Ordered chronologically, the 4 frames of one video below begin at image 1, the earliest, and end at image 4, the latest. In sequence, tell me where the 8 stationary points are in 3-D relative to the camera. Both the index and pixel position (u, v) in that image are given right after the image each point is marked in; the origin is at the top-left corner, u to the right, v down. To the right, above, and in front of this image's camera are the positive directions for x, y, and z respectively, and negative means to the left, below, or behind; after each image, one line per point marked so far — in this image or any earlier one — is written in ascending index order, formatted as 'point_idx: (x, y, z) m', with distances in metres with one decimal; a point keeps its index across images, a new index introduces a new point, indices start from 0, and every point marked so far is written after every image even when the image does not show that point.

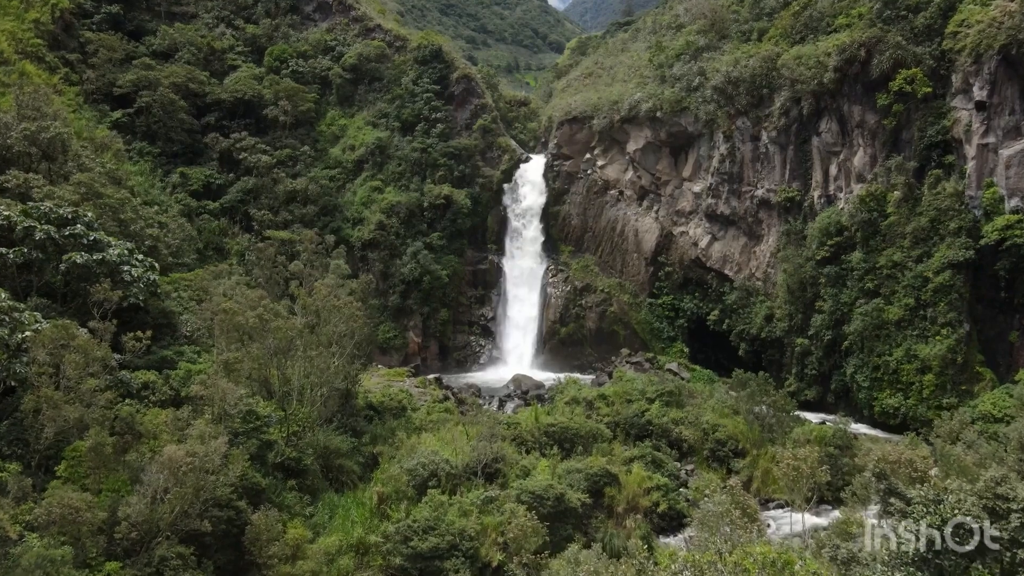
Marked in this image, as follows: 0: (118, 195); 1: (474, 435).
0: (-11.4, +2.7, +18.0) m
1: (-1.0, -3.7, +15.4) m
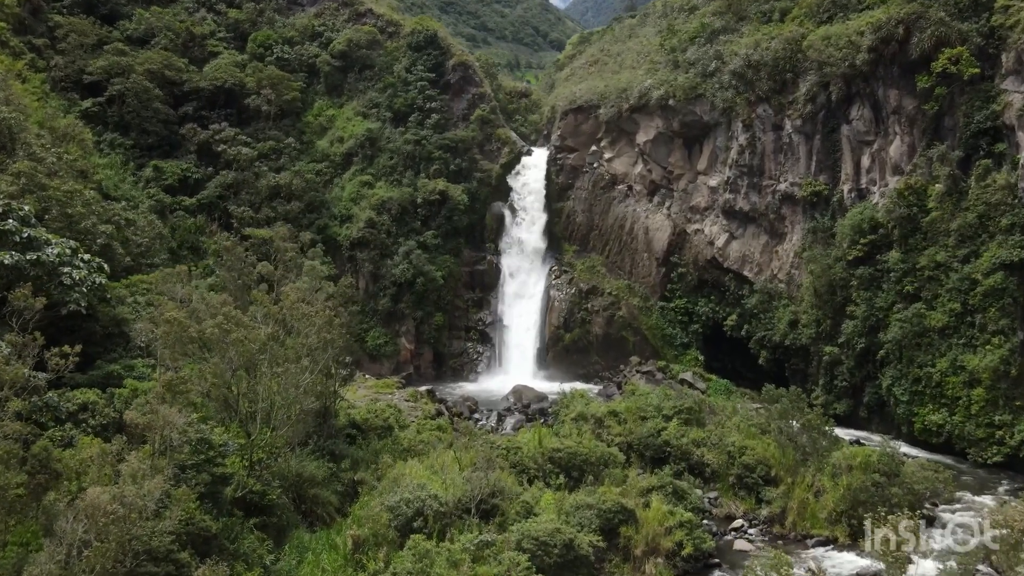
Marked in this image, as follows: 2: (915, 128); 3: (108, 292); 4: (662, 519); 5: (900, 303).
0: (-11.4, +2.6, +16.0) m
1: (-1.0, -3.8, +13.4) m
2: (+12.4, +4.9, +19.2) m
3: (-9.4, -0.1, +14.4) m
4: (+3.0, -4.6, +12.5) m
5: (+11.3, -0.5, +18.2) m
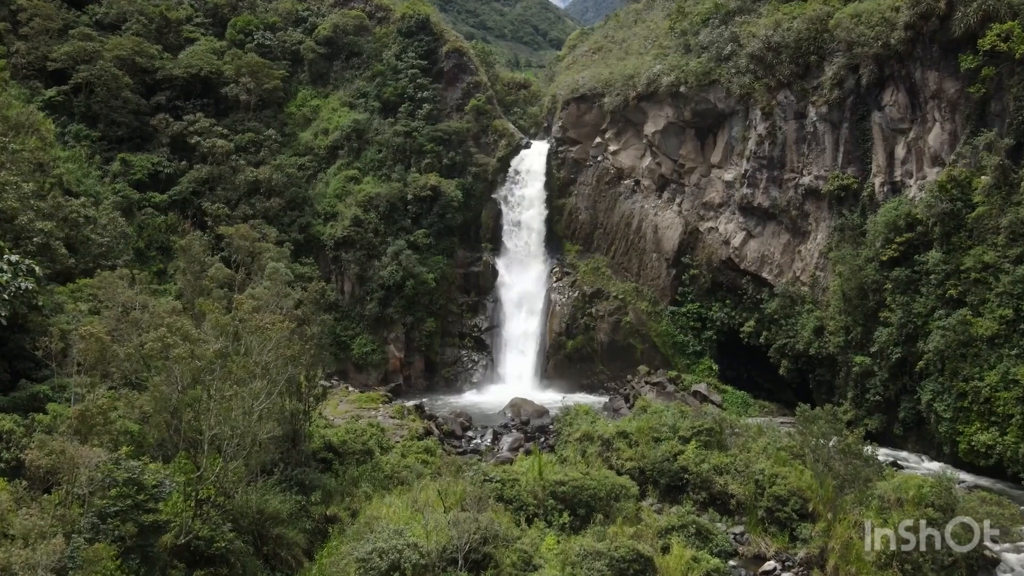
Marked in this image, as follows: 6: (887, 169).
0: (-11.4, +2.5, +14.0) m
1: (-1.1, -3.9, +11.5) m
2: (+12.3, +4.8, +17.2) m
3: (-9.4, -0.2, +12.4) m
4: (+2.9, -4.7, +10.5) m
5: (+11.2, -0.6, +16.3) m
6: (+11.3, +3.6, +18.8) m
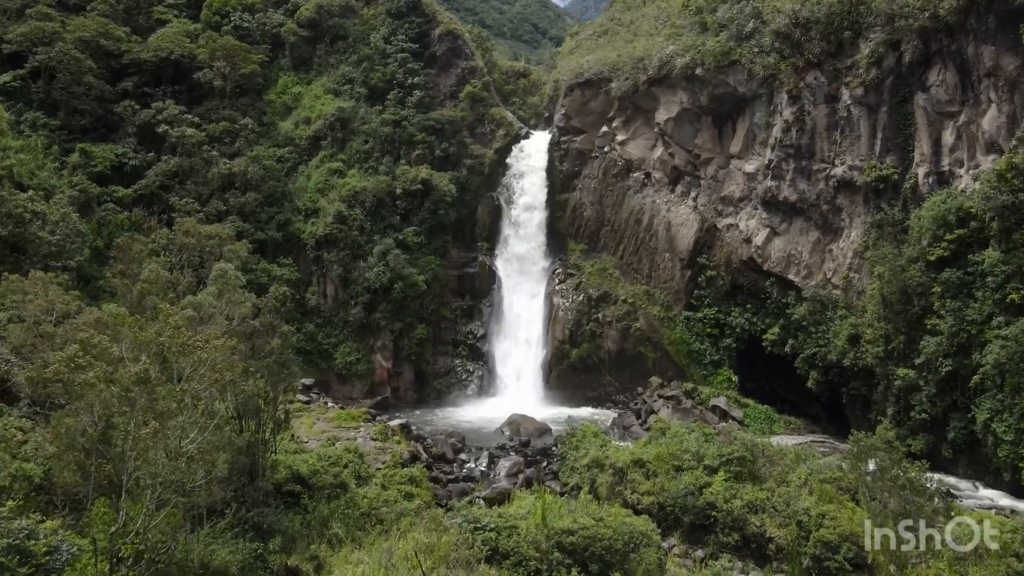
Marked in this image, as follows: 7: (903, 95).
0: (-11.5, +2.4, +11.9) m
1: (-1.1, -4.0, +9.4) m
2: (+12.3, +4.7, +15.2) m
3: (-9.5, -0.3, +10.3) m
4: (+2.9, -4.8, +8.4) m
5: (+11.2, -0.6, +14.2) m
6: (+11.3, +3.5, +16.7) m
7: (+10.9, +5.4, +17.5) m
